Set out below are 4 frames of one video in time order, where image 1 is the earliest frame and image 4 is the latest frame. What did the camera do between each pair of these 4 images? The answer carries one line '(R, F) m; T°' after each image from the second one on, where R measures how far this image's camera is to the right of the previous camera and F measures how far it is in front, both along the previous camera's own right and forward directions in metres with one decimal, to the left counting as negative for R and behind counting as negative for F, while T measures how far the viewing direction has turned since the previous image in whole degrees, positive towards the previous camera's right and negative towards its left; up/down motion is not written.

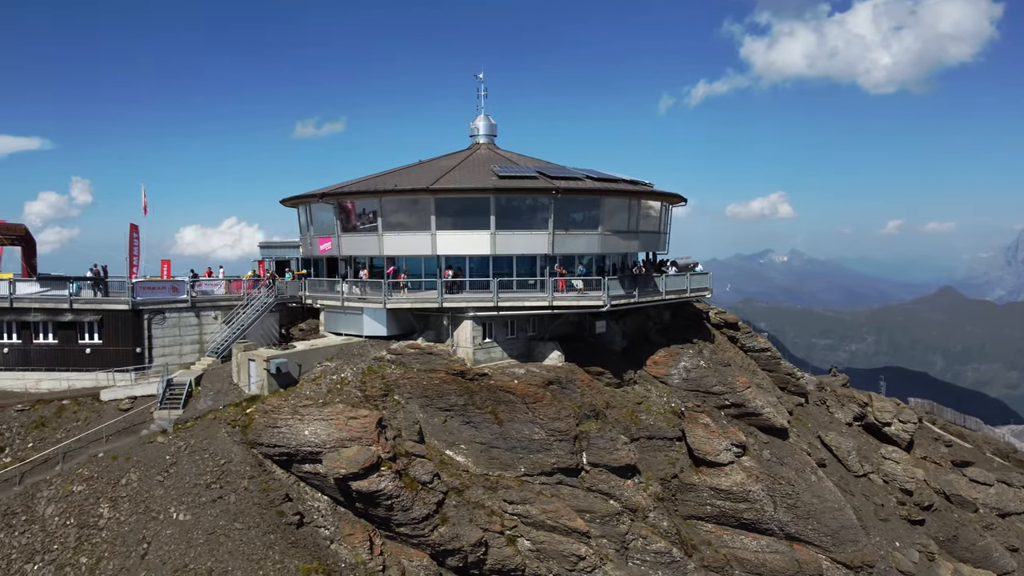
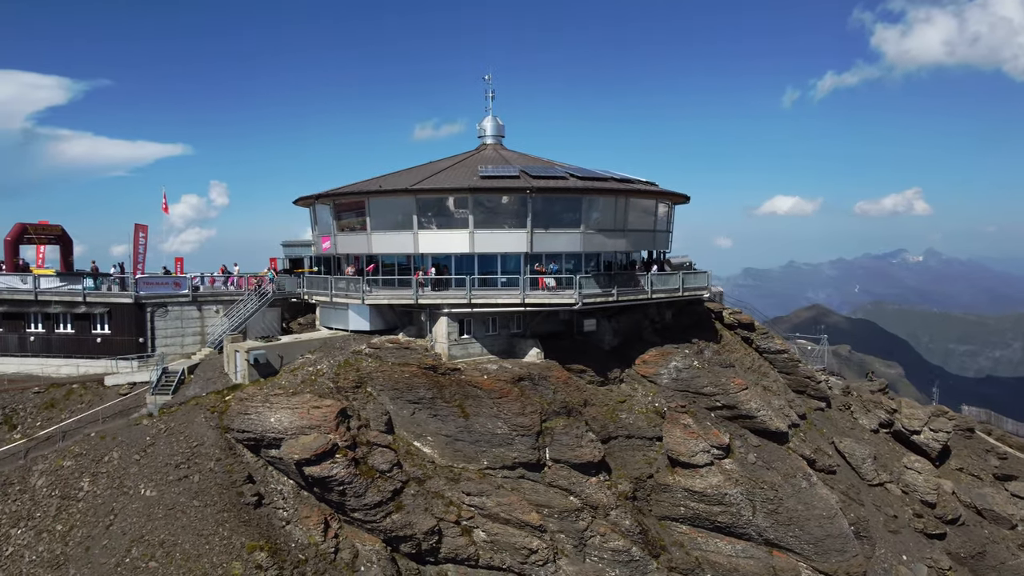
(+3.8, -0.1) m; -6°
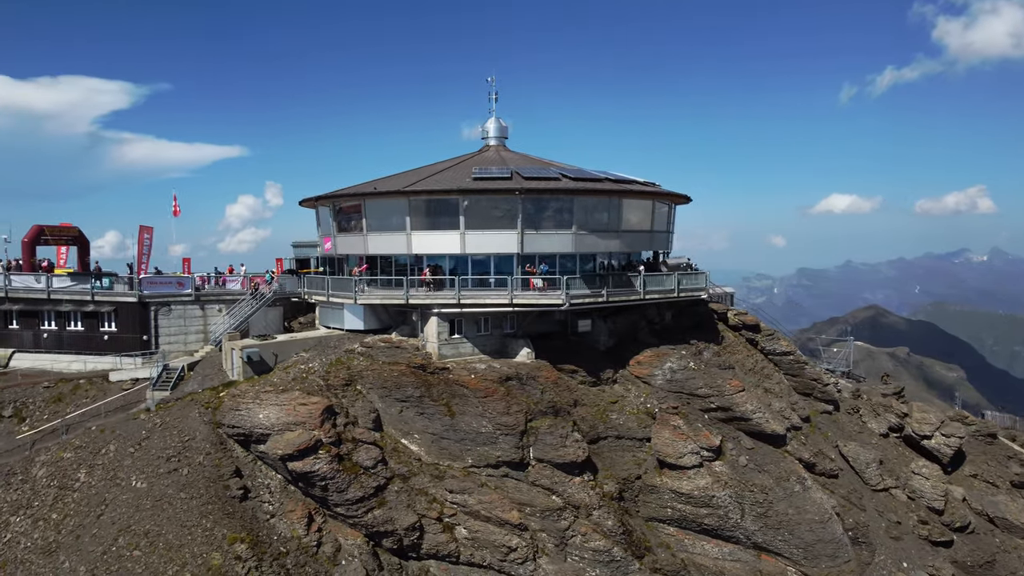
(+1.6, -0.2) m; -3°
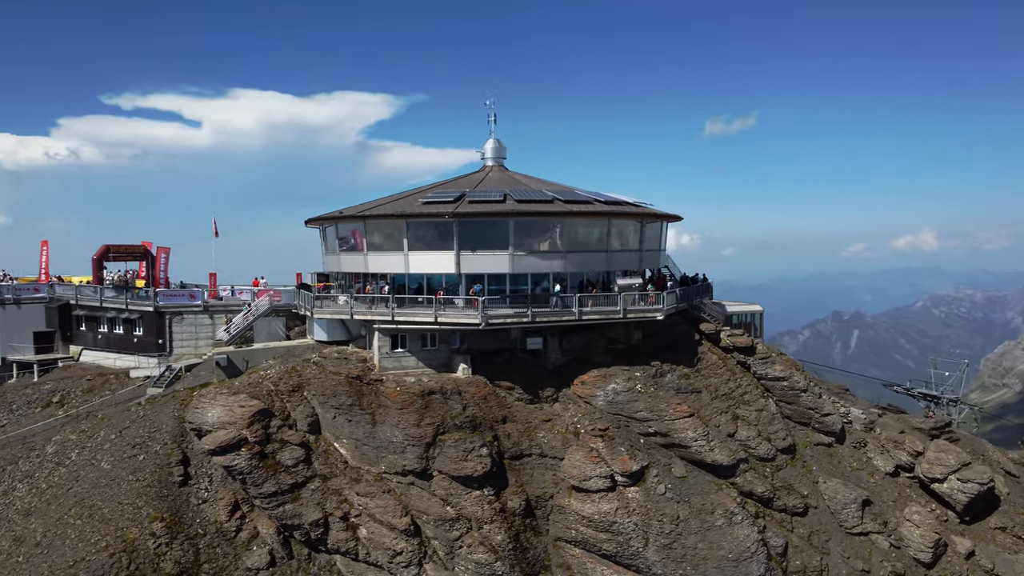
(+8.9, -0.6) m; -12°
